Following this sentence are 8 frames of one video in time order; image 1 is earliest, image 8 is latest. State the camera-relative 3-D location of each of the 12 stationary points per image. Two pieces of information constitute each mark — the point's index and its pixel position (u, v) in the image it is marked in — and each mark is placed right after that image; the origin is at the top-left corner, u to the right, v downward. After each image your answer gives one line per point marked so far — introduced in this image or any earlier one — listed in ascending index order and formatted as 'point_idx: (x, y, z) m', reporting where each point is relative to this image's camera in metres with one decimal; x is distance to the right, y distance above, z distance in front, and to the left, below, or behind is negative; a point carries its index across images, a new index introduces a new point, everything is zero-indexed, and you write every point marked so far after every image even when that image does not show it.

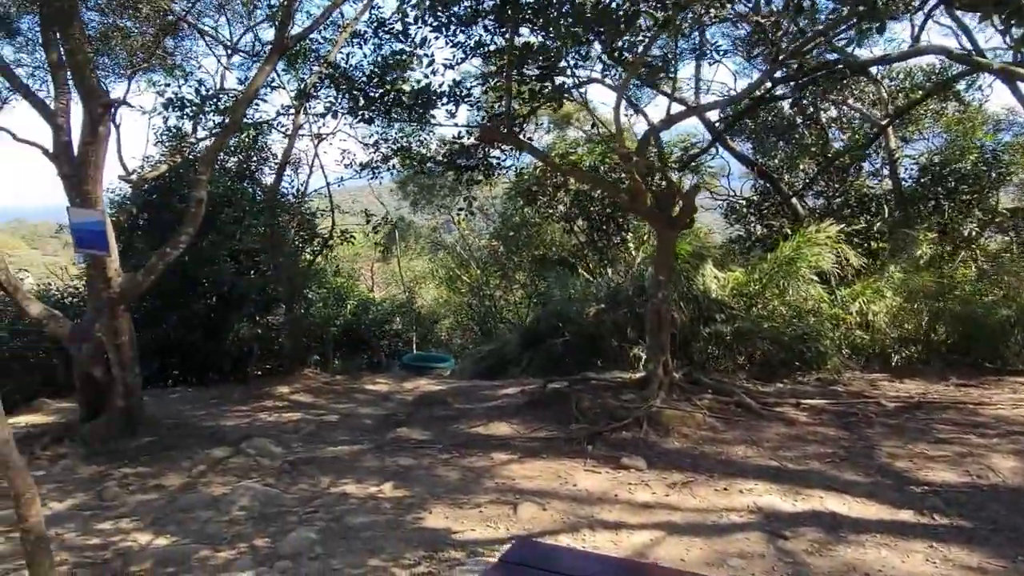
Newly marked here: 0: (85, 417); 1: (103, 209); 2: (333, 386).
0: (-3.6, -1.1, +6.4) m
1: (-2.9, +0.6, +5.4) m
2: (-2.0, -1.1, +8.3) m
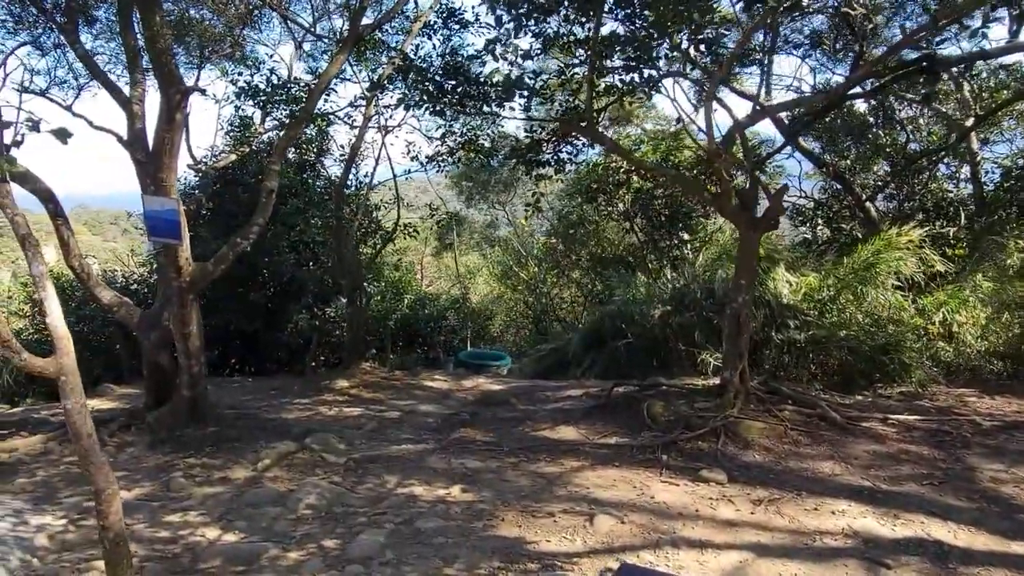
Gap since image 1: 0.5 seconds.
0: (-3.1, -1.0, +6.4) m
1: (-2.4, +0.6, +5.3) m
2: (-1.3, -1.0, +8.2) m
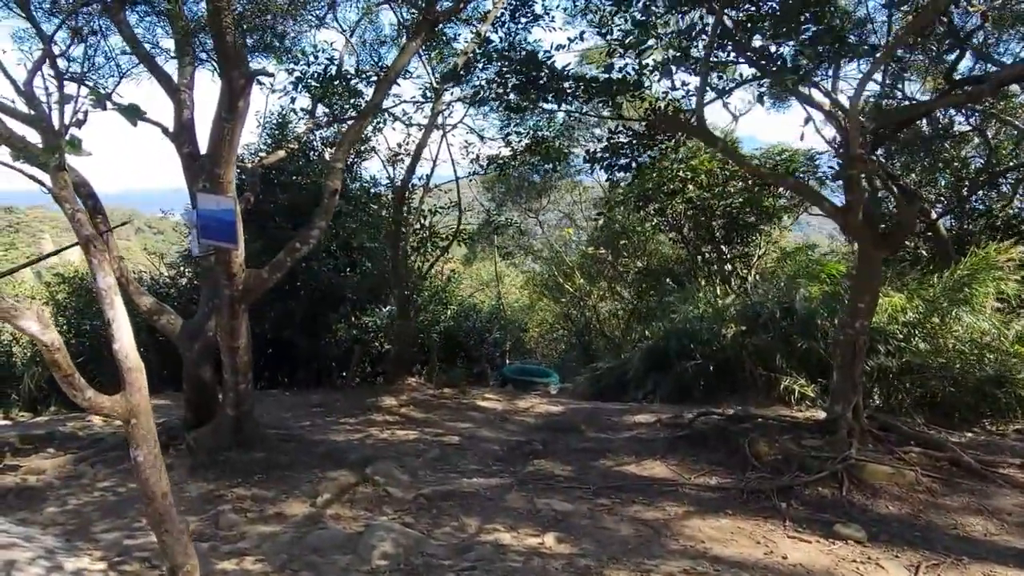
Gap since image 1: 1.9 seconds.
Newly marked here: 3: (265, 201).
0: (-2.5, -1.1, +5.8) m
1: (-1.8, +0.6, +4.7) m
2: (-0.7, -1.1, +7.6) m
3: (-3.0, +1.1, +9.0) m
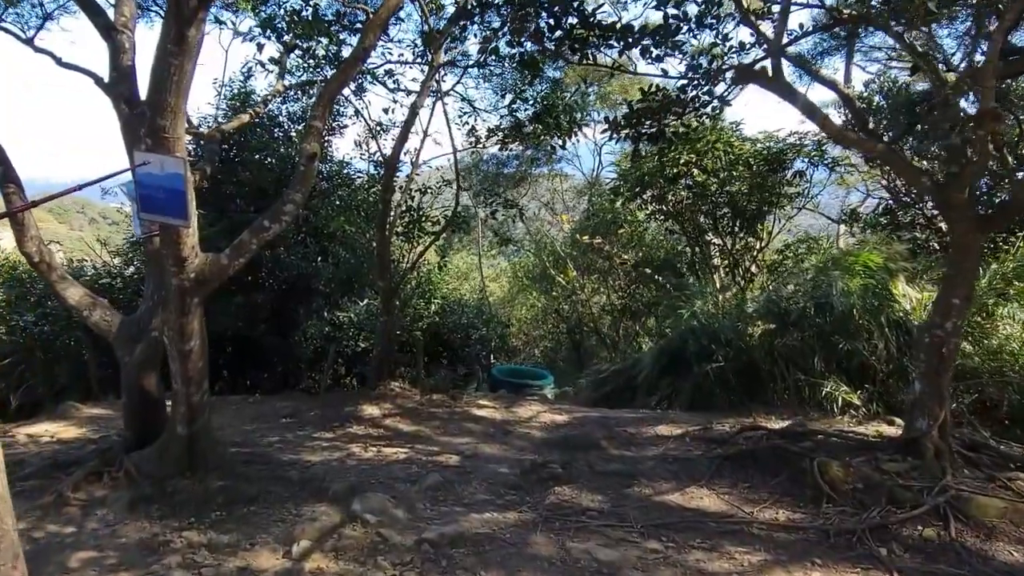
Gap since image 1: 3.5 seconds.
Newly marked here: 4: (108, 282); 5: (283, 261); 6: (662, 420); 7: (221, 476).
0: (-2.4, -1.0, +4.7) m
1: (-1.6, +0.6, +3.7) m
2: (-0.7, -1.1, +6.6) m
3: (-3.0, +1.1, +7.9) m
4: (-4.3, +0.1, +8.0) m
5: (-2.3, +0.3, +7.6) m
6: (+1.3, -1.1, +6.5) m
7: (-1.8, -1.1, +4.5) m
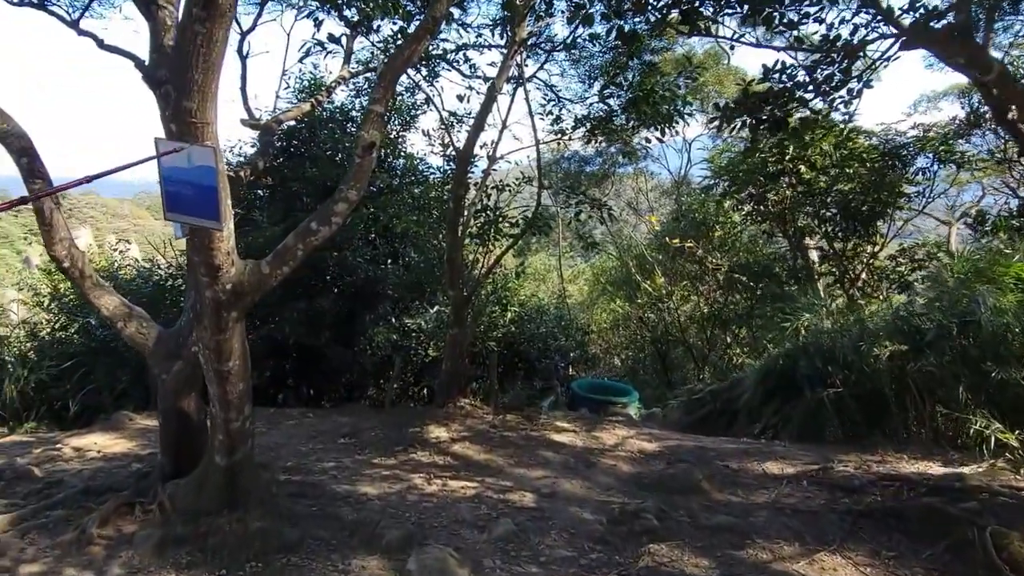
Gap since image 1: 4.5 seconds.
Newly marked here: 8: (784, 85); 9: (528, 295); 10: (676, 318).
0: (-1.9, -1.0, +4.2) m
1: (-1.2, +0.6, +3.1) m
2: (-0.1, -1.1, +5.9) m
3: (-2.2, +1.1, +7.4) m
4: (-3.5, 0.0, +7.7) m
5: (-1.5, +0.2, +7.1) m
6: (+1.9, -1.3, +5.6) m
7: (-1.3, -1.2, +3.9) m
8: (+1.6, +1.2, +4.3) m
9: (+0.2, -0.1, +8.9) m
10: (+2.5, -0.4, +11.2) m
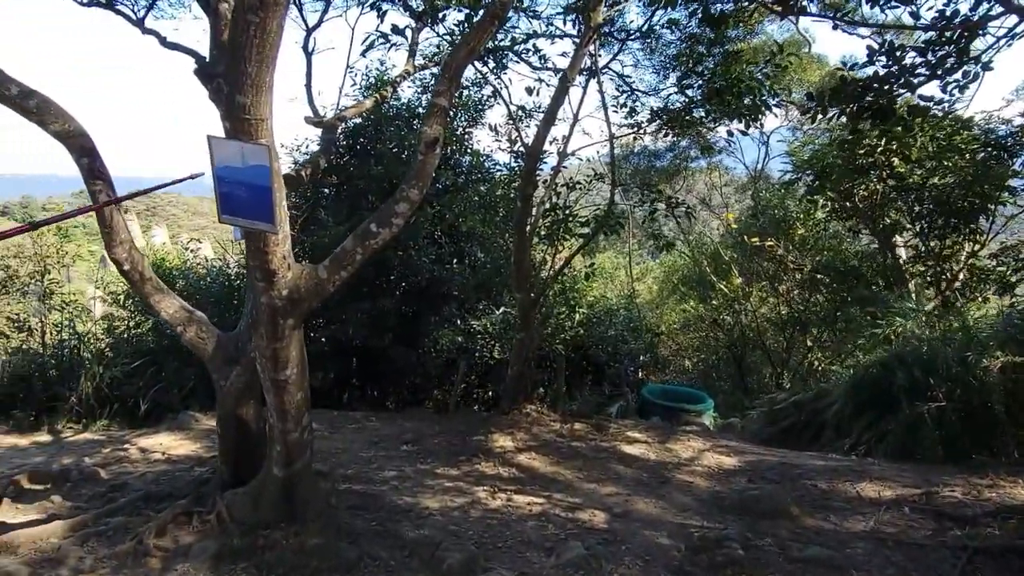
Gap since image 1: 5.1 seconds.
0: (-1.5, -1.0, +4.0) m
1: (-0.9, +0.5, +2.9) m
2: (+0.5, -1.2, +5.6) m
3: (-1.5, +1.1, +7.3) m
4: (-2.8, +0.1, +7.7) m
5: (-0.9, +0.2, +6.9) m
6: (+2.4, -1.3, +5.1) m
7: (-1.0, -1.2, +3.8) m
8: (+2.0, +1.1, +3.9) m
9: (+1.0, -0.1, +8.6) m
10: (+3.4, -0.5, +10.6) m
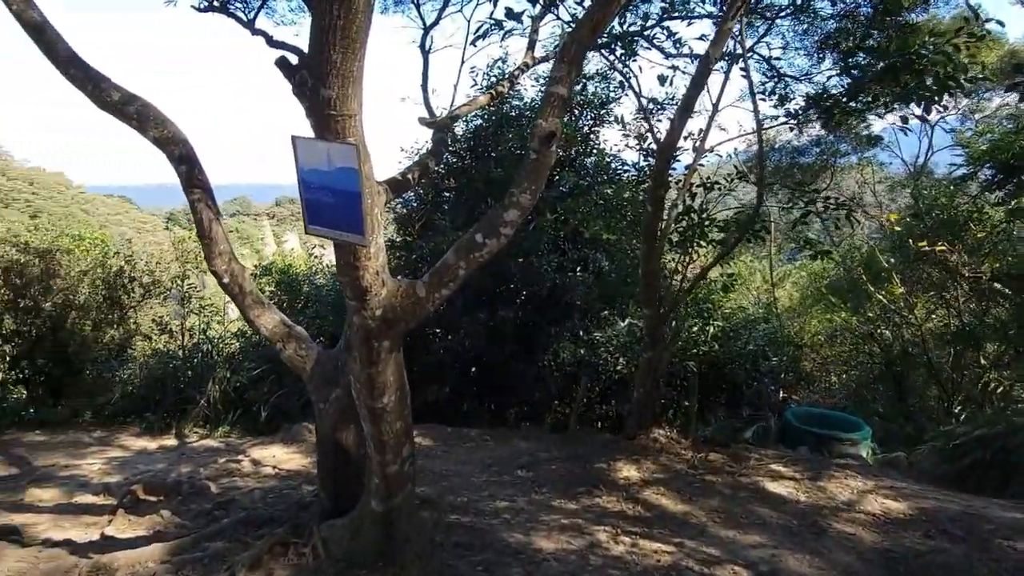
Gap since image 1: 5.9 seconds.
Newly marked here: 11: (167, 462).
0: (-0.9, -1.1, +3.8) m
1: (-0.5, +0.5, +2.5) m
2: (+1.3, -1.3, +5.0) m
3: (-0.3, +1.0, +7.0) m
4: (-1.6, 0.0, +7.5) m
5: (+0.2, +0.1, +6.5) m
6: (+3.2, -1.4, +4.2) m
7: (-0.4, -1.3, +3.4) m
8: (+2.5, +1.0, +3.0) m
9: (+2.4, -0.2, +7.8) m
10: (+5.1, -0.6, +9.4) m
11: (-2.8, -1.4, +6.0) m
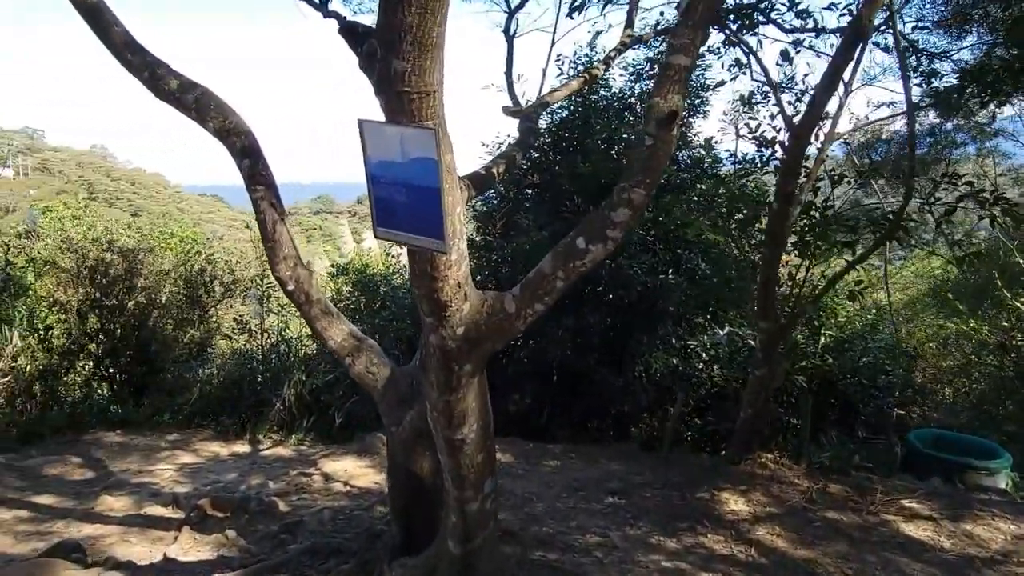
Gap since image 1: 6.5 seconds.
0: (-0.5, -1.2, +3.3) m
1: (-0.2, +0.4, +2.1) m
2: (+1.9, -1.3, +4.4) m
3: (+0.4, +1.0, +6.5) m
4: (-0.7, 0.0, +7.2) m
5: (+0.9, +0.1, +5.9) m
6: (+3.6, -1.5, +3.3) m
7: (0.0, -1.3, +2.9) m
8: (+2.9, +1.0, +2.2) m
9: (+3.2, -0.3, +7.0) m
10: (+6.1, -0.6, +8.4) m
11: (-2.1, -1.4, +5.7) m
